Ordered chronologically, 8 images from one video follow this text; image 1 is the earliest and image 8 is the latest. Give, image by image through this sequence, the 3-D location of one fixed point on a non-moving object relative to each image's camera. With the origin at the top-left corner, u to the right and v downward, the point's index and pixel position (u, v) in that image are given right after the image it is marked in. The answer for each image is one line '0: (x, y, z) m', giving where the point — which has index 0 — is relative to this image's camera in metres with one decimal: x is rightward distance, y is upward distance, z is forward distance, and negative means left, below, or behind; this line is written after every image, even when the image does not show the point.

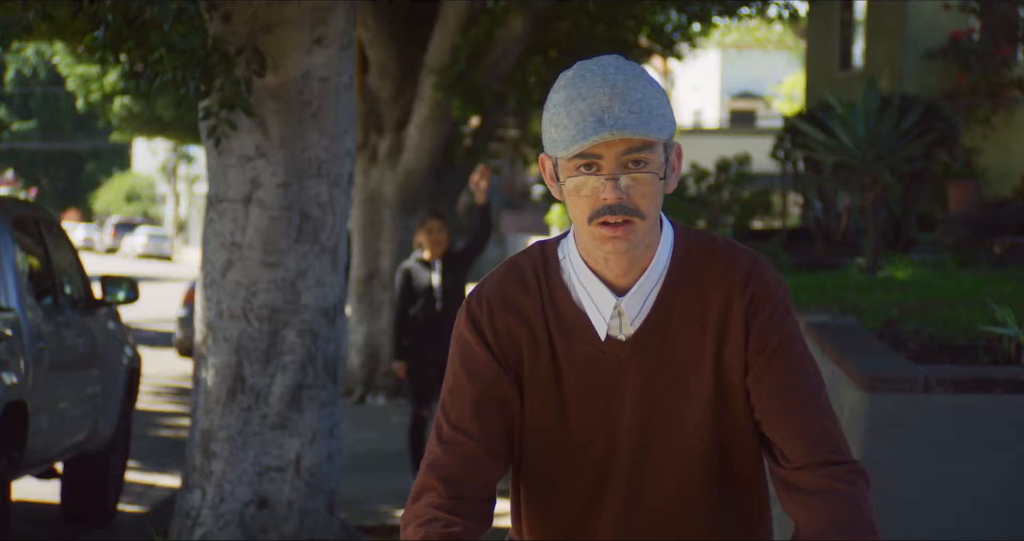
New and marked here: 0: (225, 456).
0: (-1.3, -0.8, +5.9) m
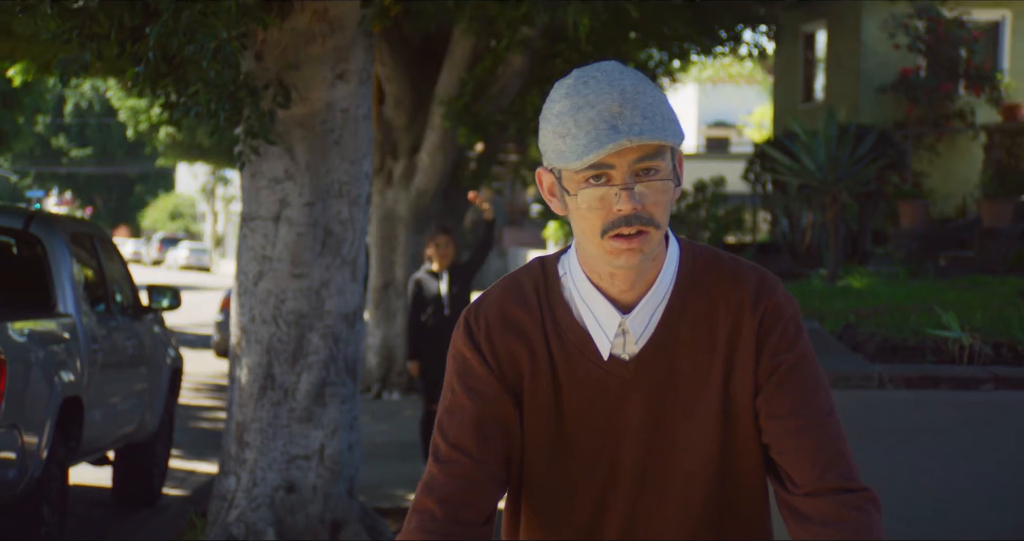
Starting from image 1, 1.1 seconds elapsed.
0: (-1.3, -0.9, +6.6) m
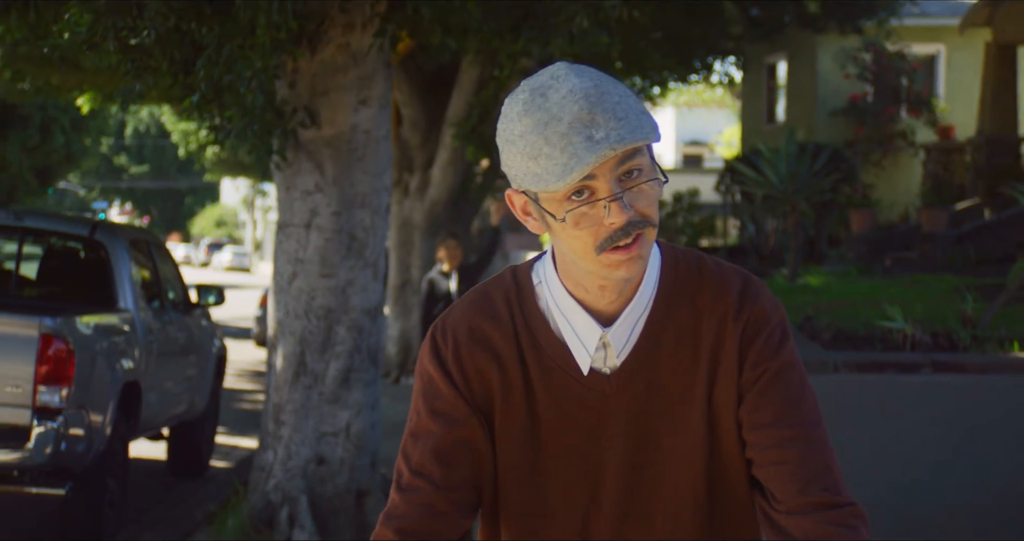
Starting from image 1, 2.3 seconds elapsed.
0: (-1.3, -0.9, +7.6) m
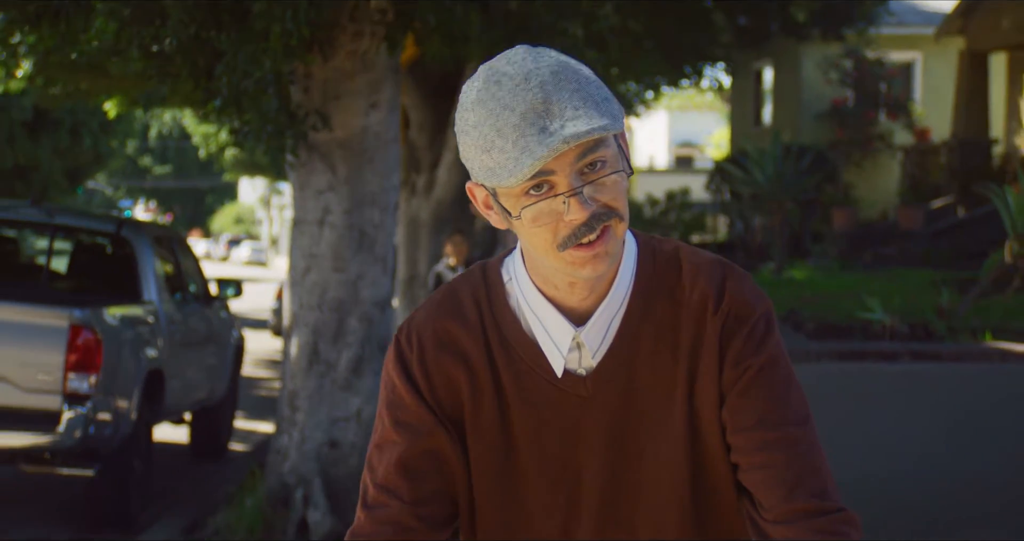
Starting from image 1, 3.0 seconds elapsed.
0: (-1.3, -0.8, +8.0) m
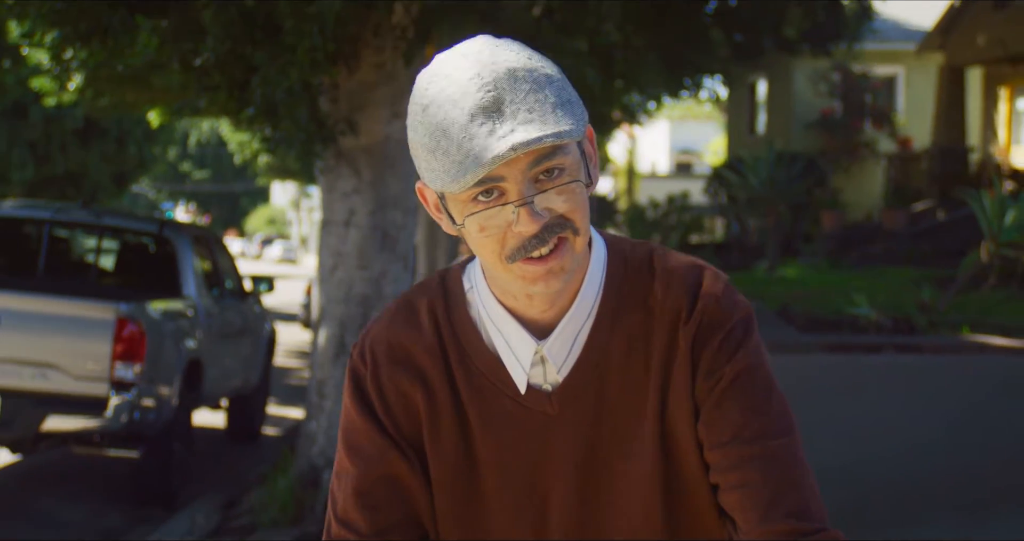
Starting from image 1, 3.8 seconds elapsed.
0: (-1.2, -0.8, +8.7) m
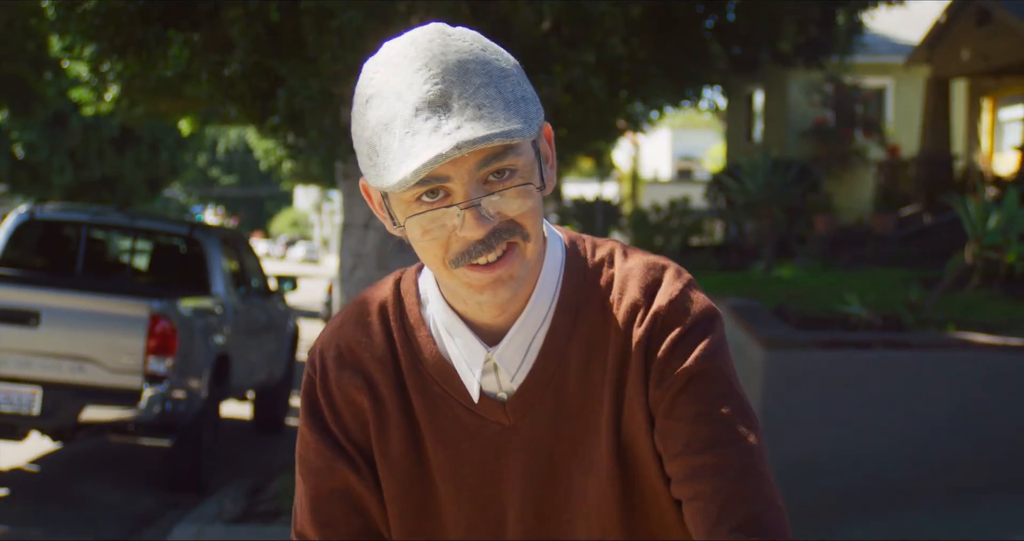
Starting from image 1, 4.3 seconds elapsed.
0: (-1.1, -0.8, +9.2) m
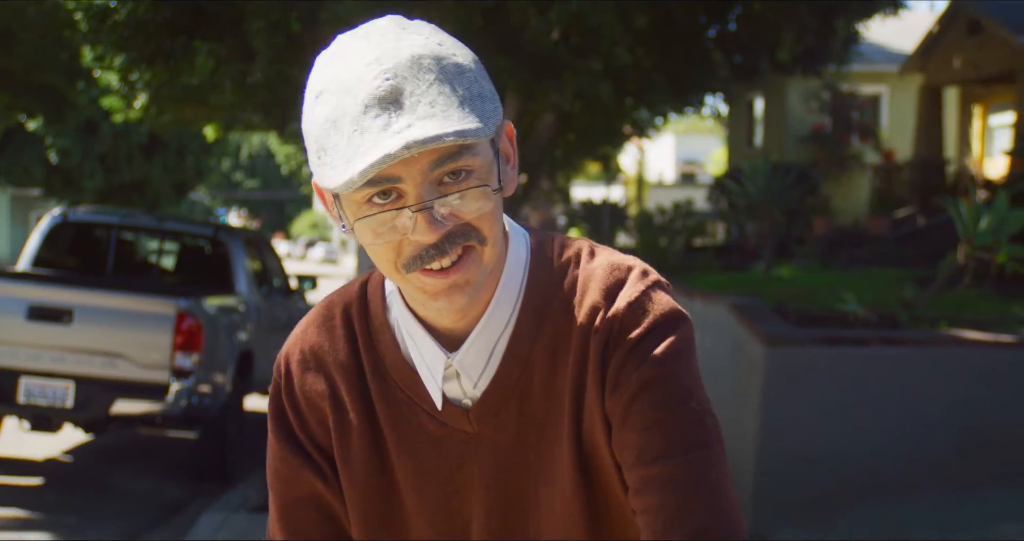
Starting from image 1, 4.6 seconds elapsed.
0: (-1.0, -0.8, +9.6) m
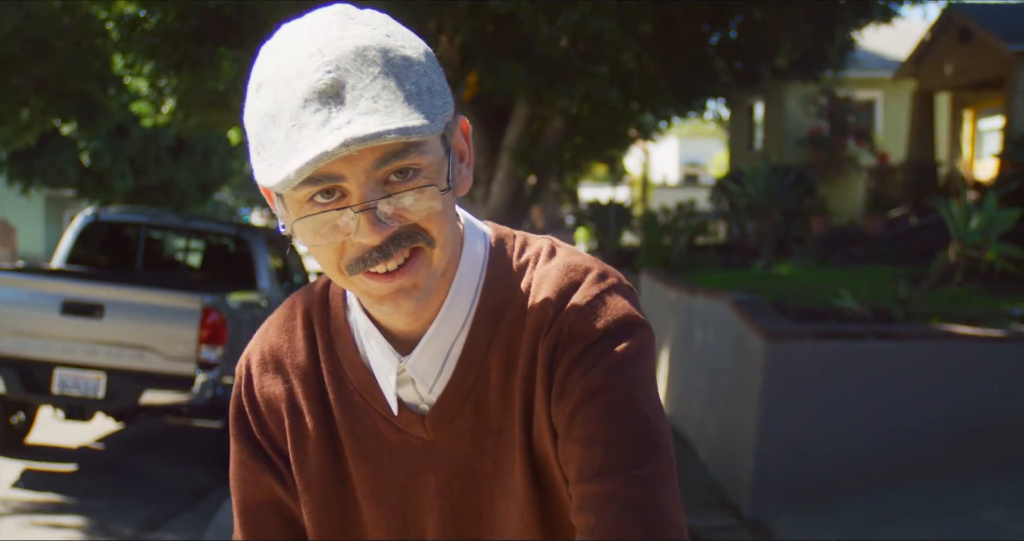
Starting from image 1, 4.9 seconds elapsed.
0: (-1.0, -0.8, +10.0) m
